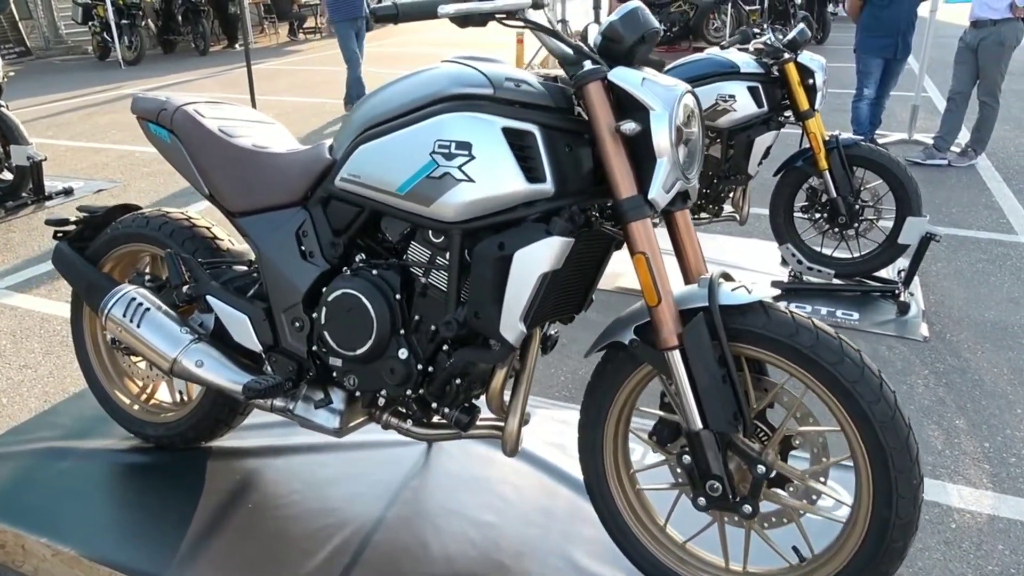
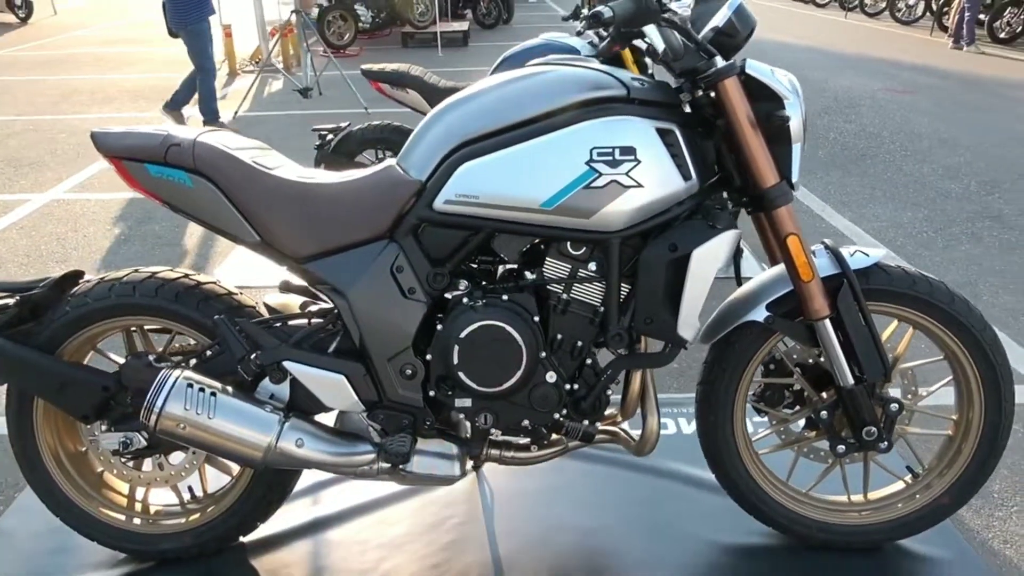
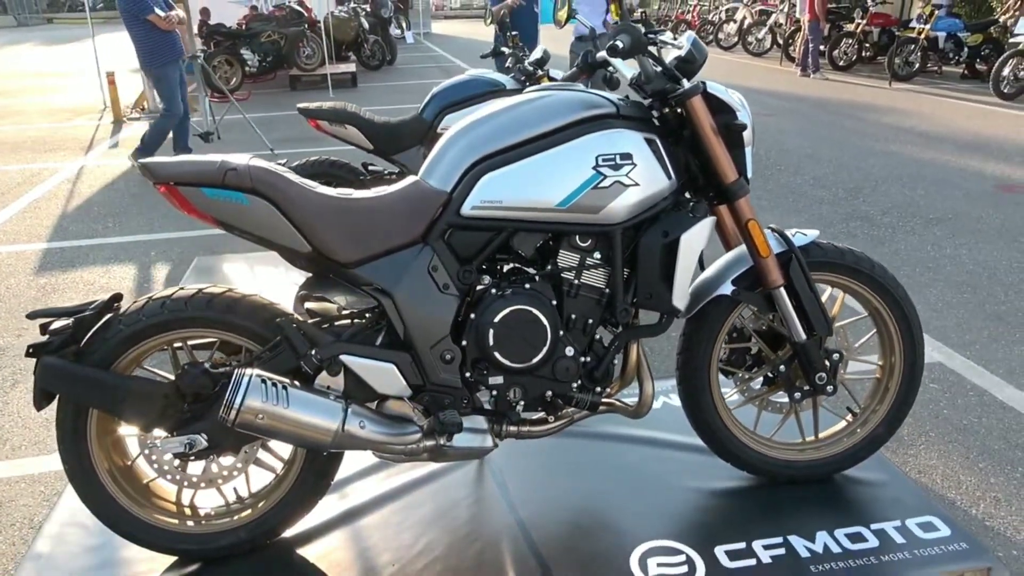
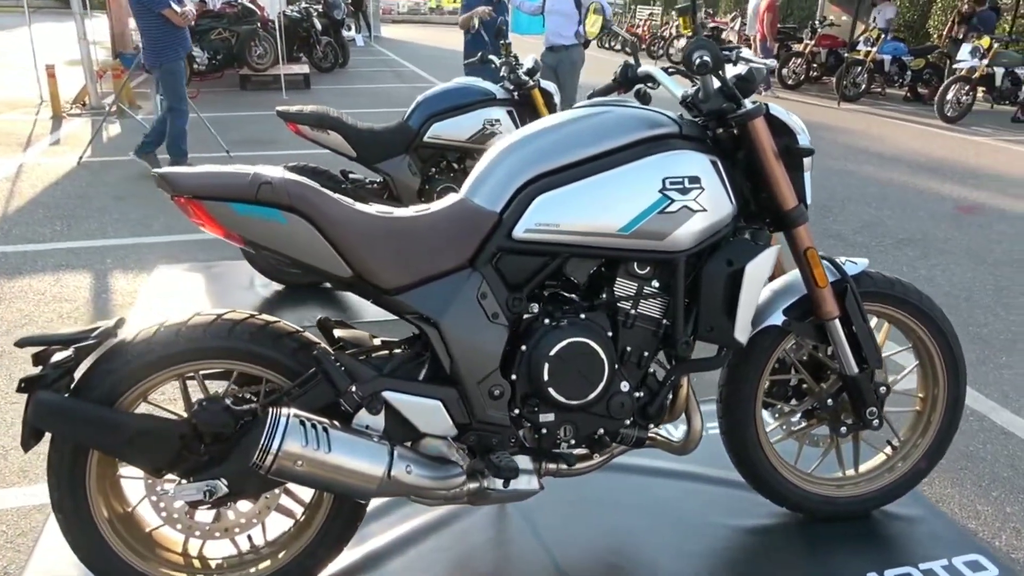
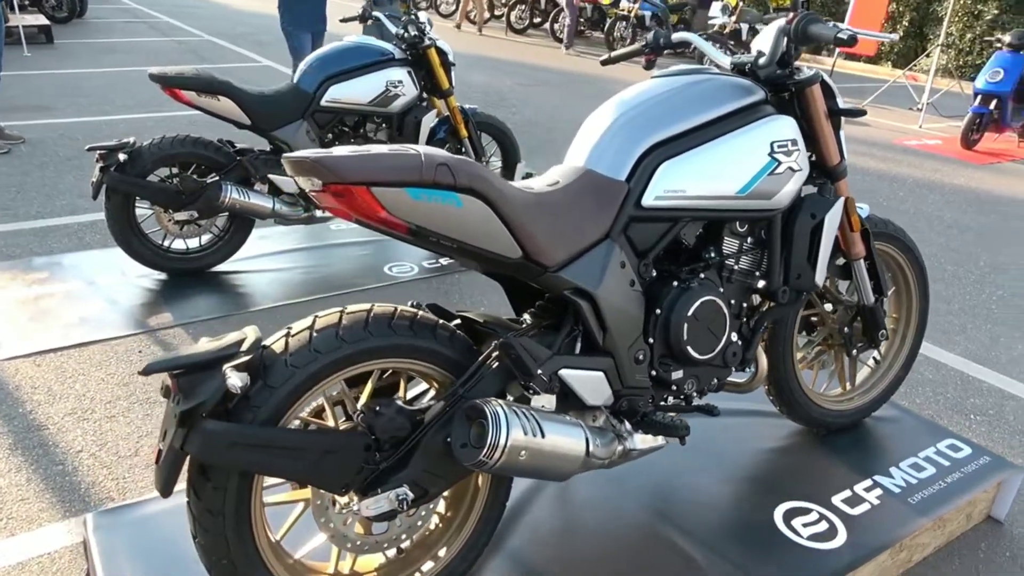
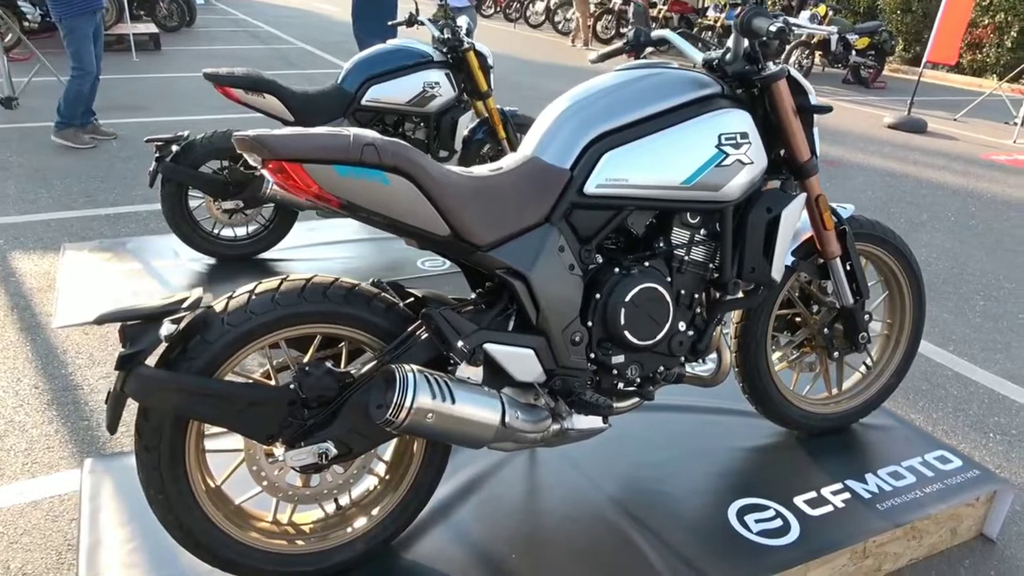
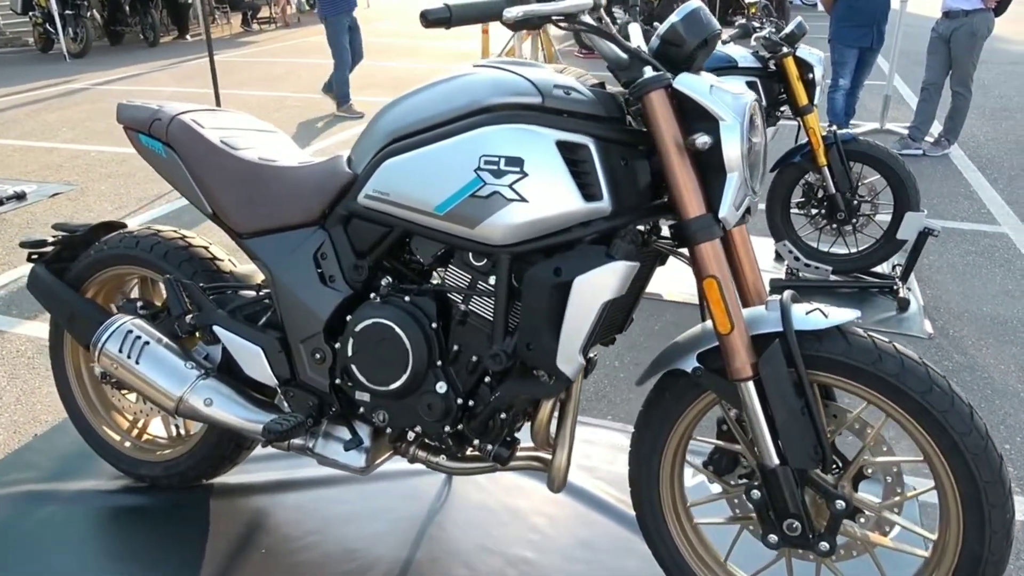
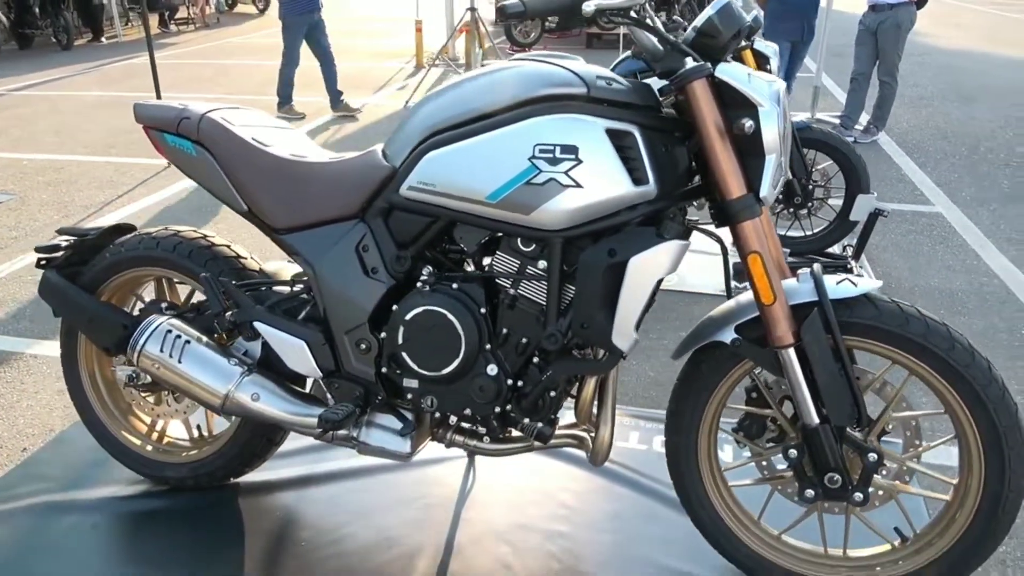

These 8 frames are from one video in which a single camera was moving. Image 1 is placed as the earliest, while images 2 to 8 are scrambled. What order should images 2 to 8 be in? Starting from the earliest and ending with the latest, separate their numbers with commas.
7, 8, 2, 3, 4, 6, 5
